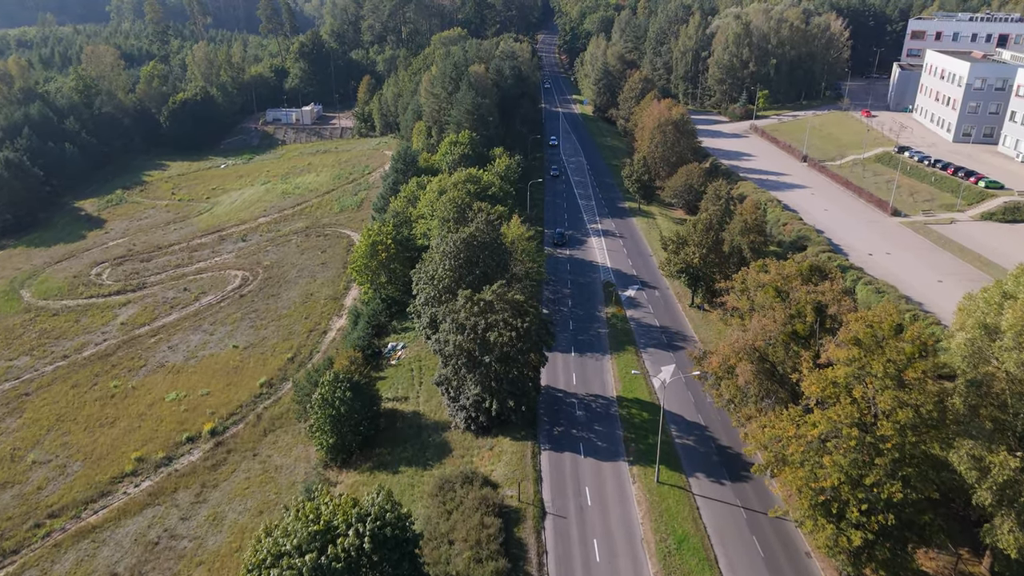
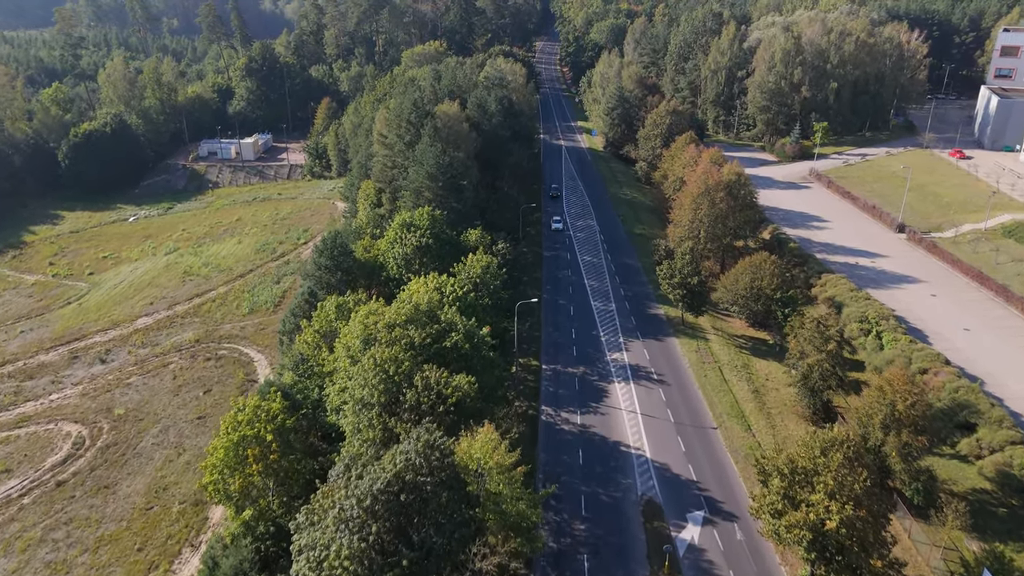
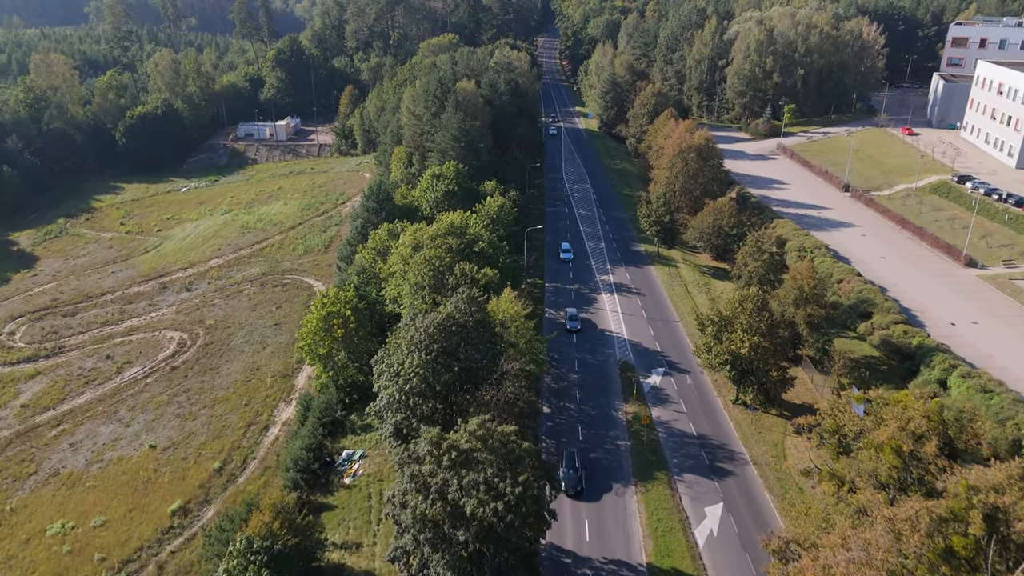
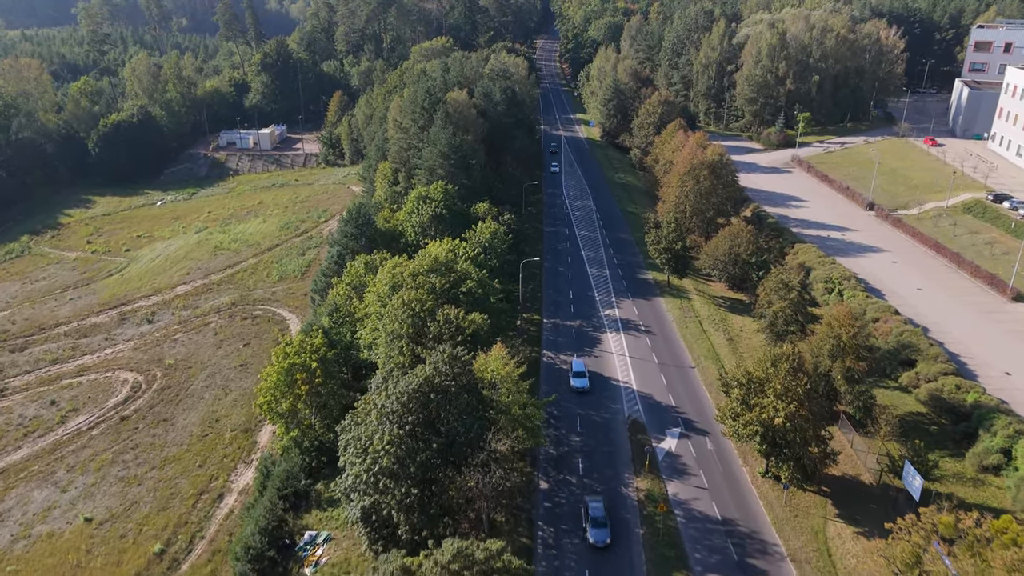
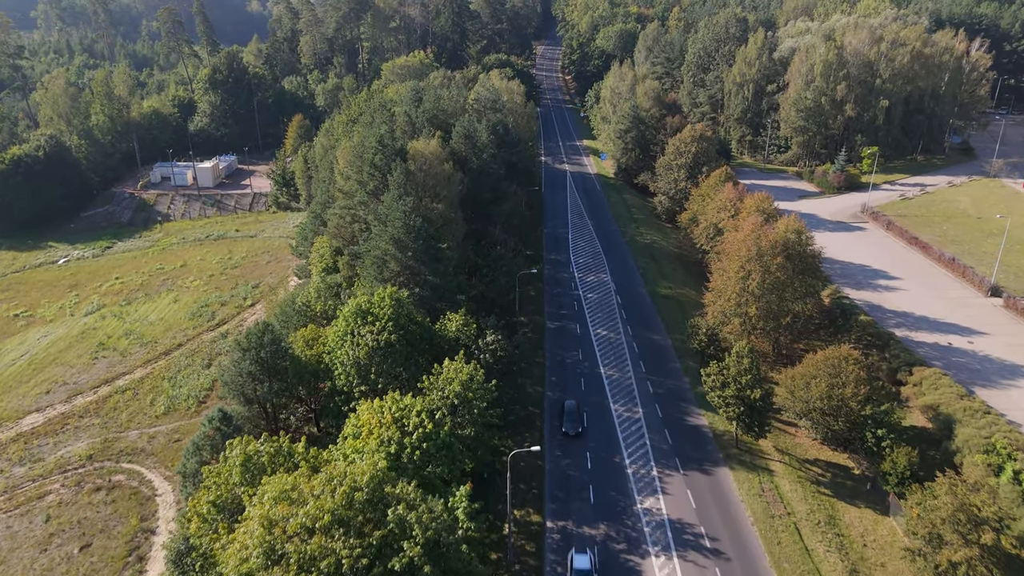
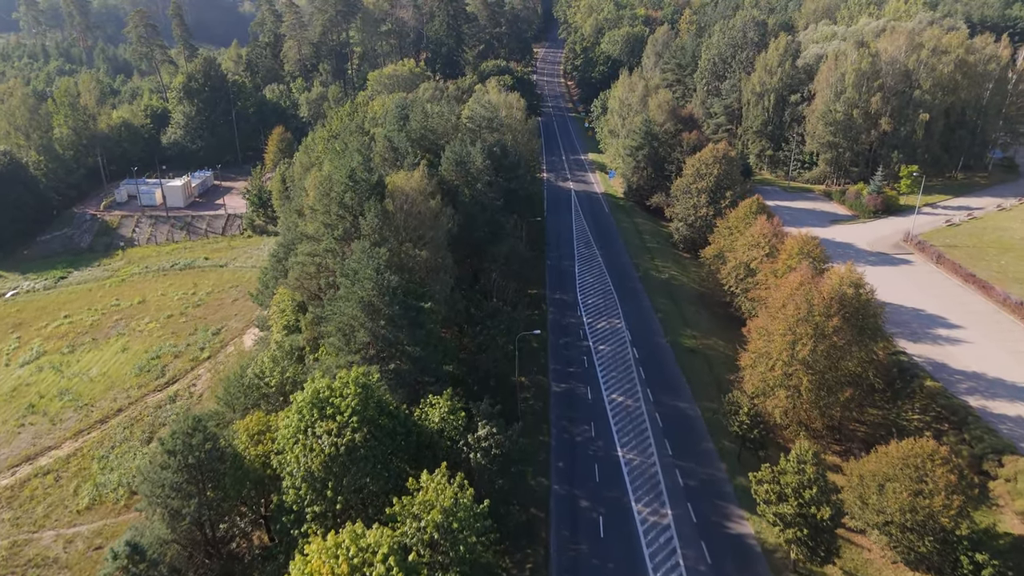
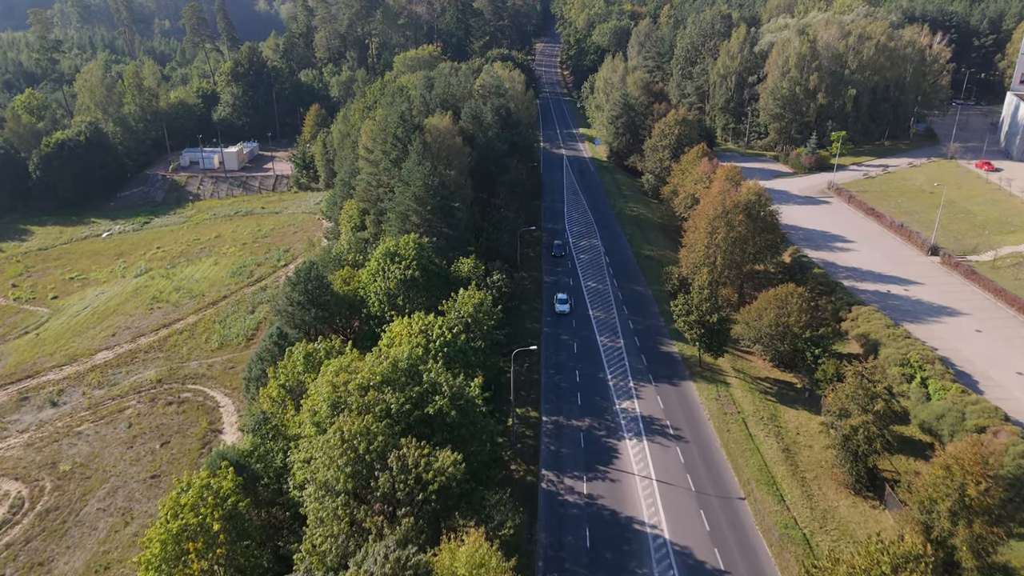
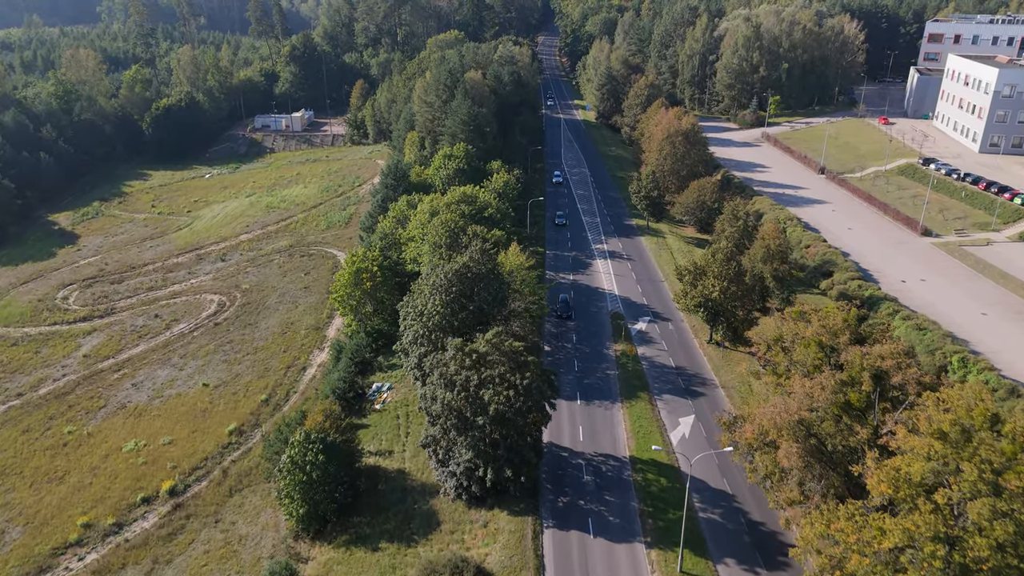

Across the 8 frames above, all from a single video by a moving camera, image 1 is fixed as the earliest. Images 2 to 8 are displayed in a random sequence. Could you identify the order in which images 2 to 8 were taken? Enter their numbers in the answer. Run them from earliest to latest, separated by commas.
8, 3, 4, 2, 7, 5, 6
